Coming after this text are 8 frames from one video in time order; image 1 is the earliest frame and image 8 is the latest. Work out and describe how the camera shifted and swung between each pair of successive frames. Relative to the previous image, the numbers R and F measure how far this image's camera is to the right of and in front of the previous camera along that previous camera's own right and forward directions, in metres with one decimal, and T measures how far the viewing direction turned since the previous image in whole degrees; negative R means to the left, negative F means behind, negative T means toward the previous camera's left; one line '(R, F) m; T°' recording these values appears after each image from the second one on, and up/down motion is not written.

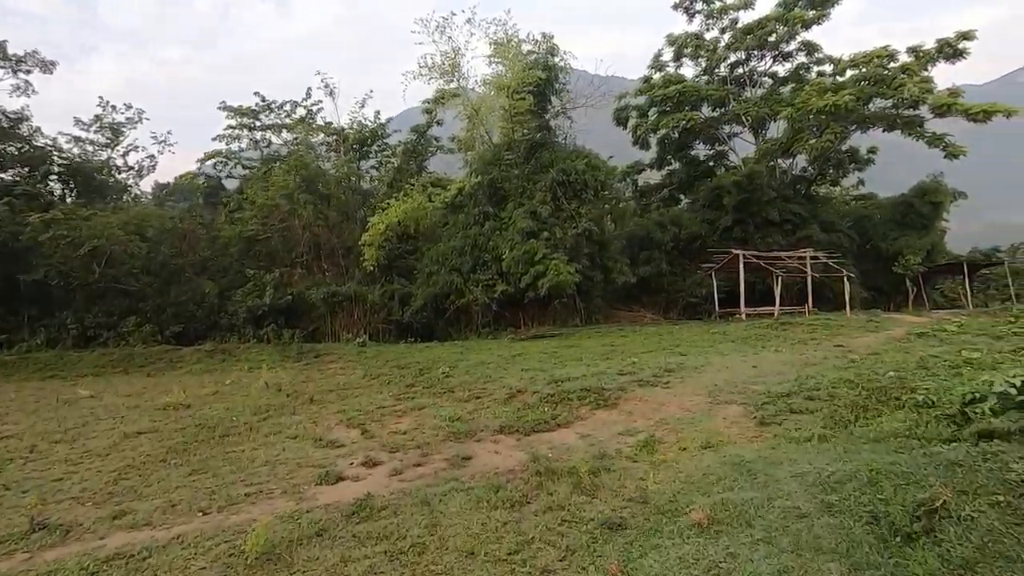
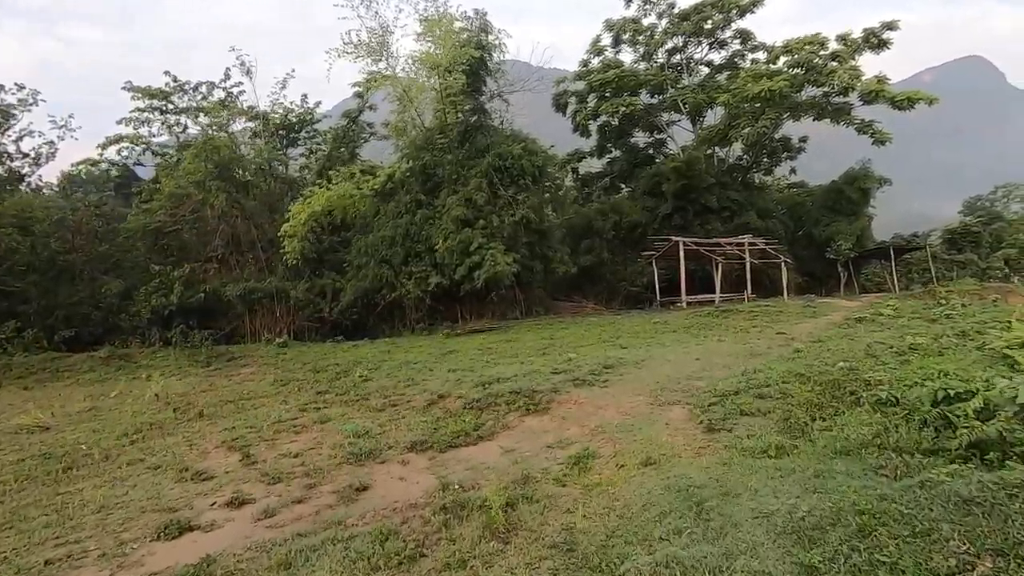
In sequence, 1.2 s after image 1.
(+0.3, +0.8) m; +6°
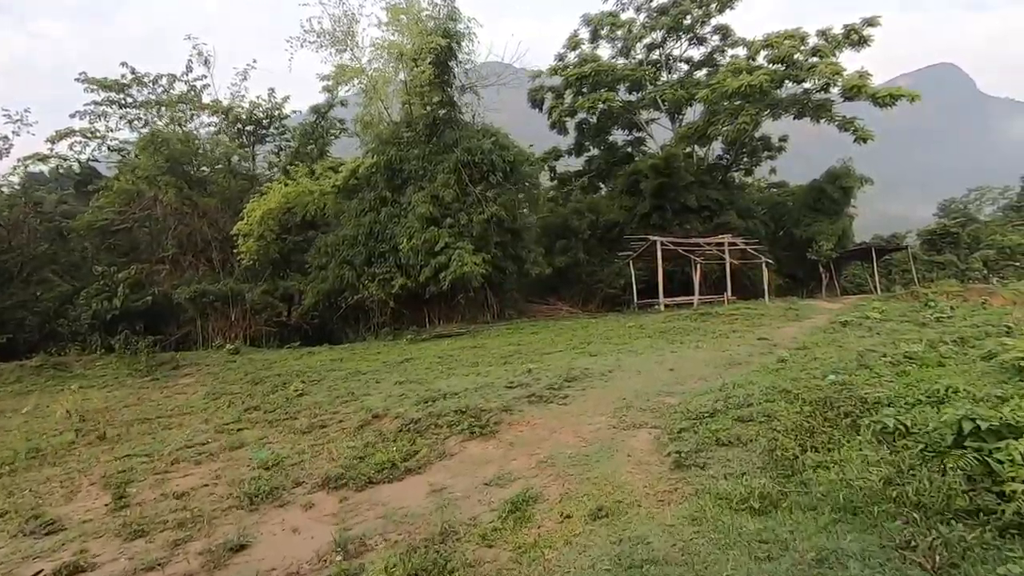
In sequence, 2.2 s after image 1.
(+0.4, +0.8) m; +2°
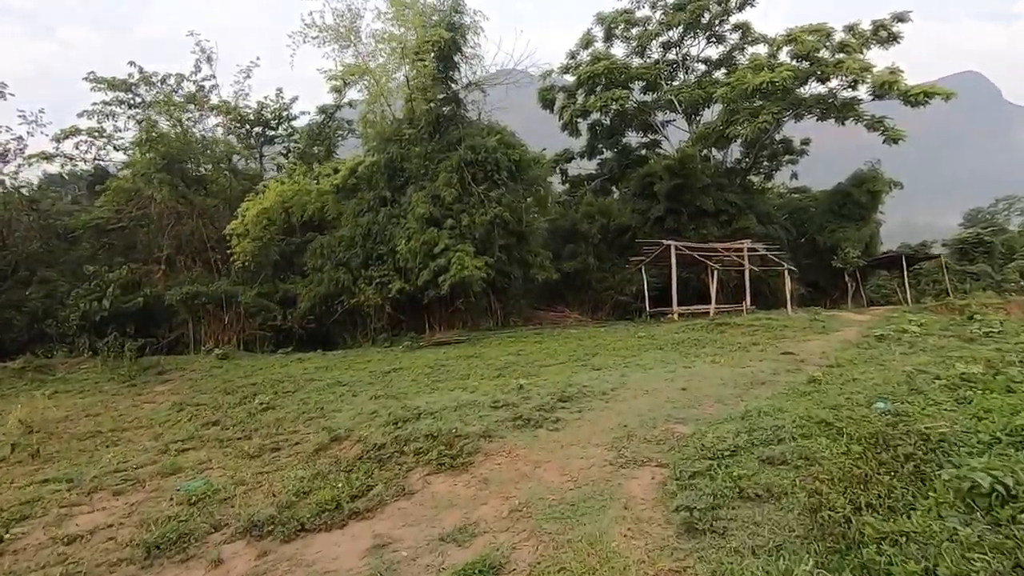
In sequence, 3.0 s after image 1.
(+0.2, +0.8) m; -2°
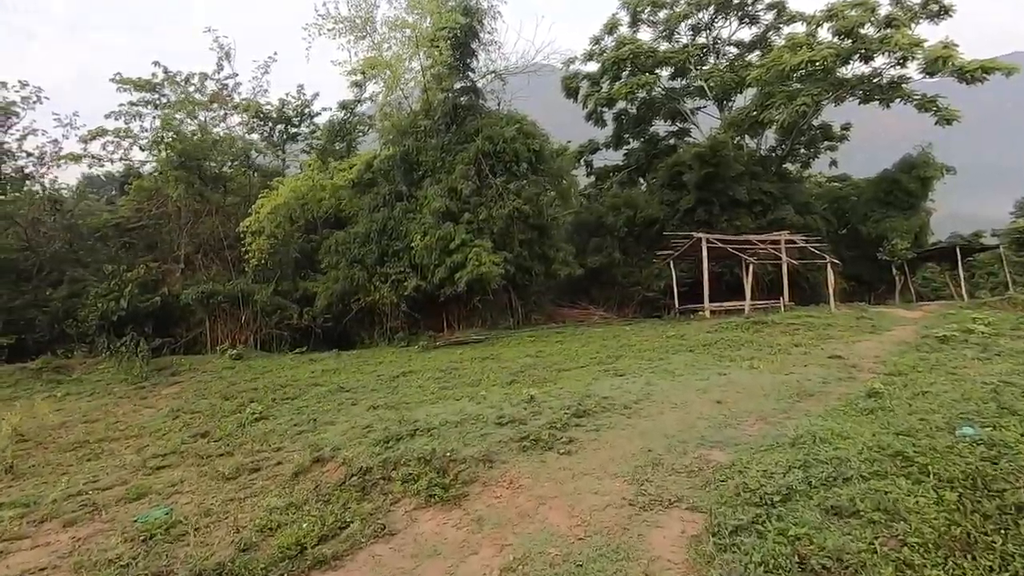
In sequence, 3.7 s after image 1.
(+0.2, +0.6) m; -3°
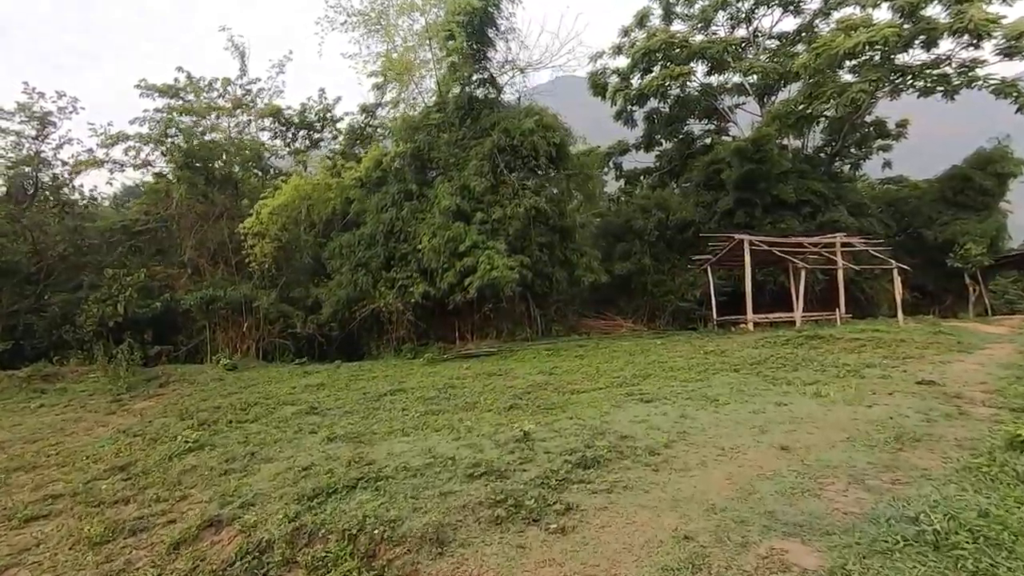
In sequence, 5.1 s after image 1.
(+0.3, +1.2) m; -3°
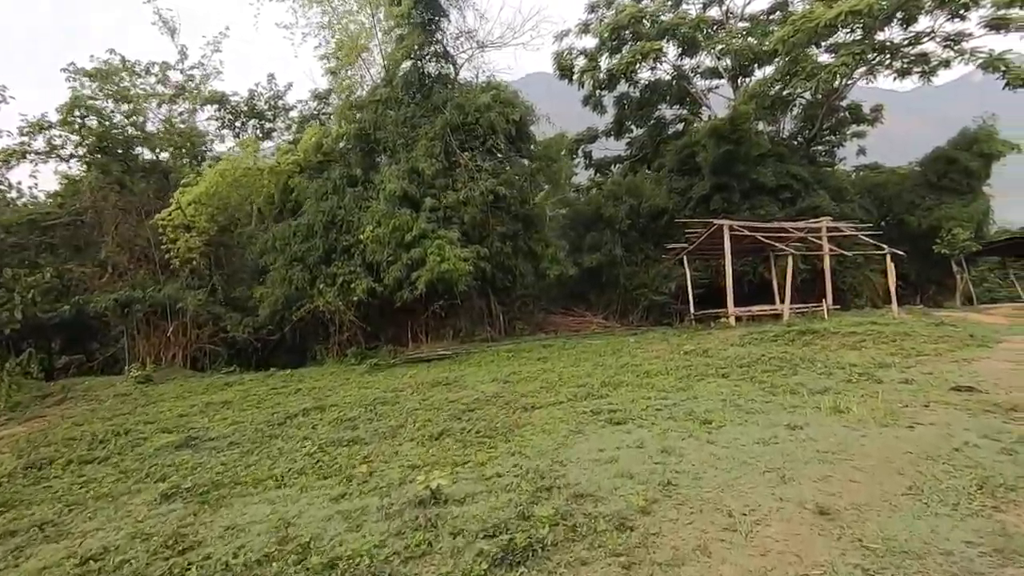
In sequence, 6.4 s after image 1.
(+0.3, +1.2) m; +3°
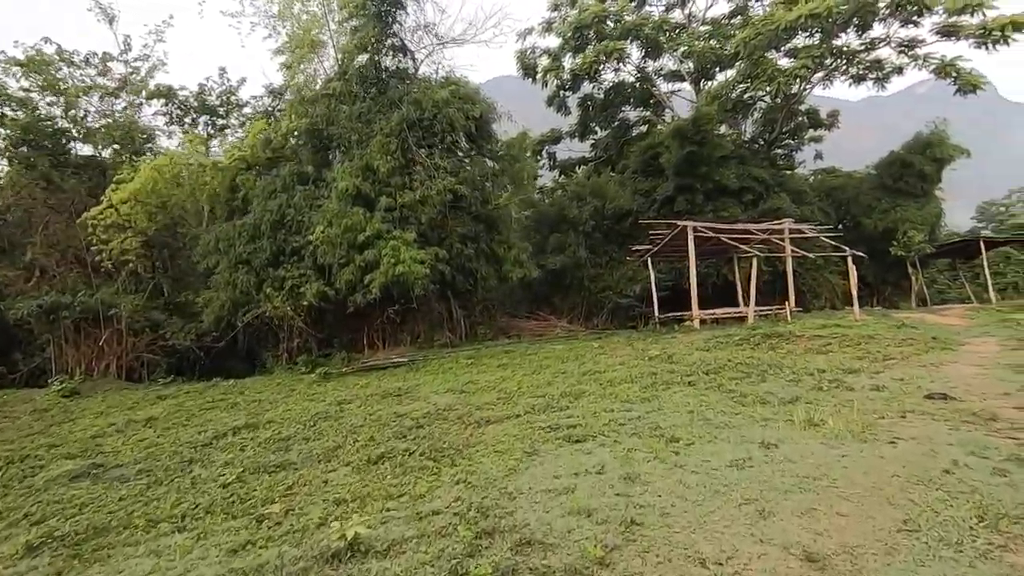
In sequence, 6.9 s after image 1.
(+0.1, +0.4) m; +3°
